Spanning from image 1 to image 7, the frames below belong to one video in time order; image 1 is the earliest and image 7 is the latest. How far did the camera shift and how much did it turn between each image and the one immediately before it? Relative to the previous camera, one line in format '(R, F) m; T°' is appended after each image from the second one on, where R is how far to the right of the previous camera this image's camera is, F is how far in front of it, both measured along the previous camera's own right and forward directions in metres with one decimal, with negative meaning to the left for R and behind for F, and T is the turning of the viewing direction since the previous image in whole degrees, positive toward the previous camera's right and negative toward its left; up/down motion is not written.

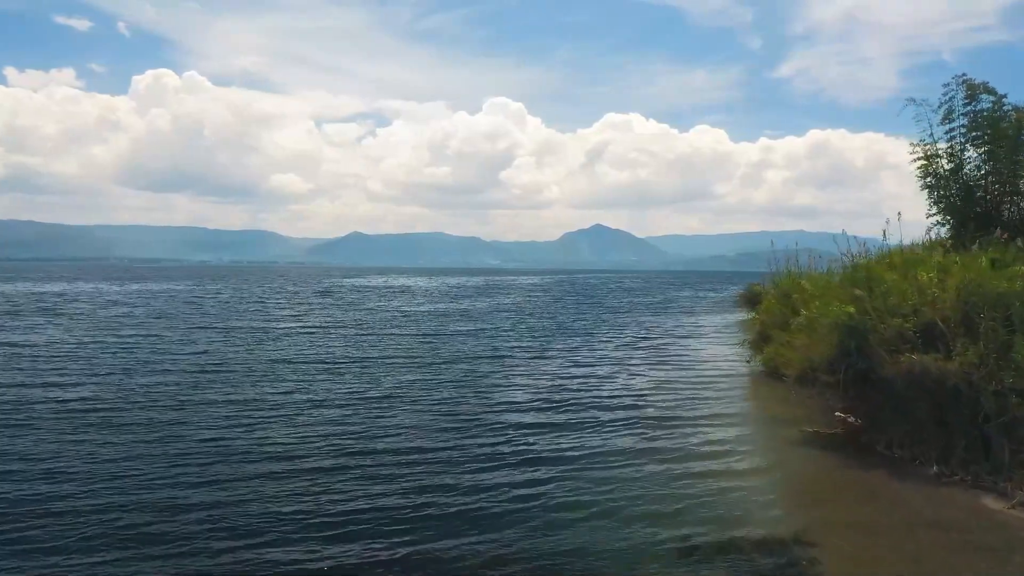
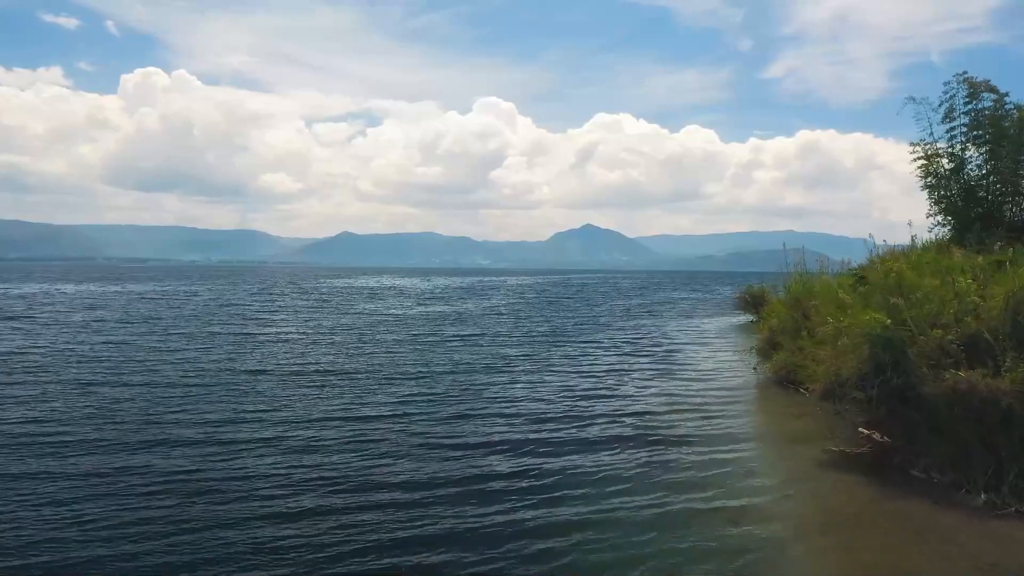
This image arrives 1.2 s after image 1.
(-0.2, +1.0) m; +1°
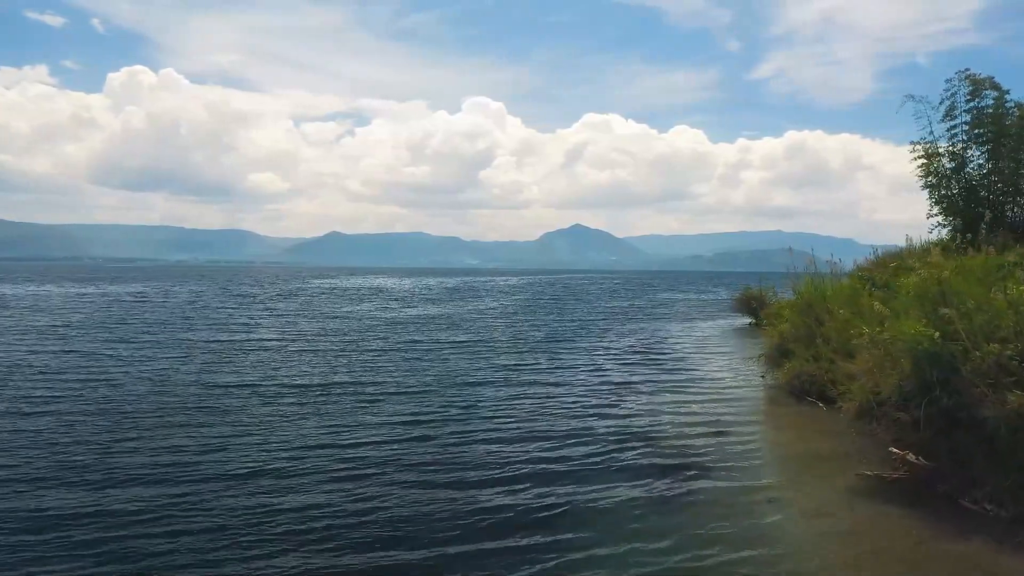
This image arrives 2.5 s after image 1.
(-0.2, +1.1) m; +1°
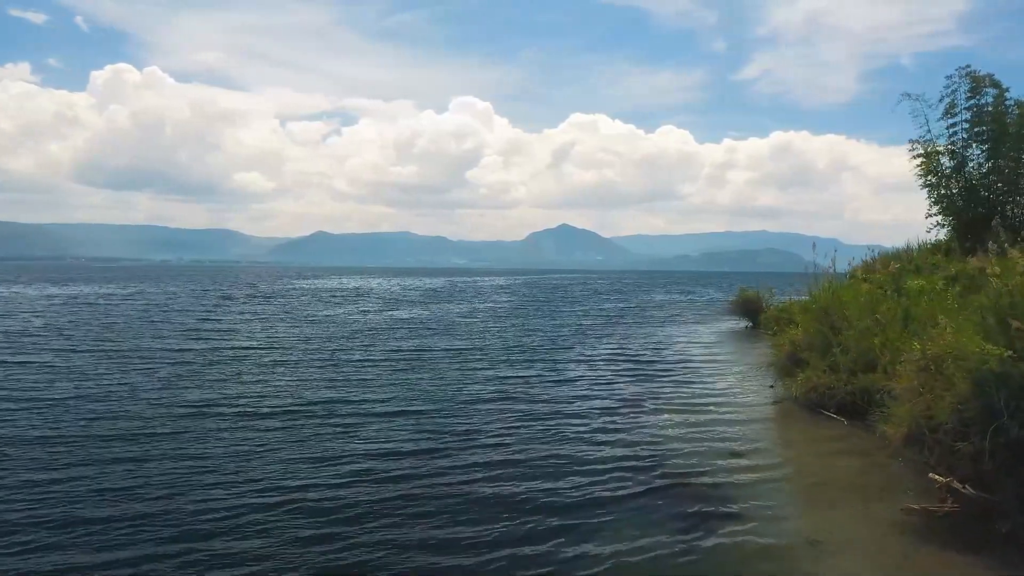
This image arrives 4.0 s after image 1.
(-0.2, +1.2) m; +1°
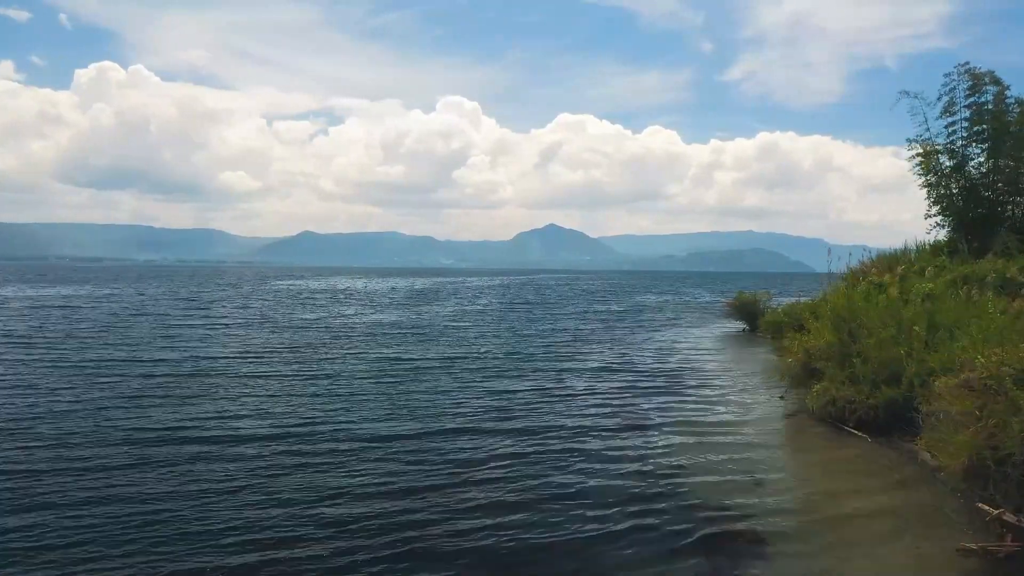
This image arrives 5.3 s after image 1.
(-0.2, +1.2) m; +1°
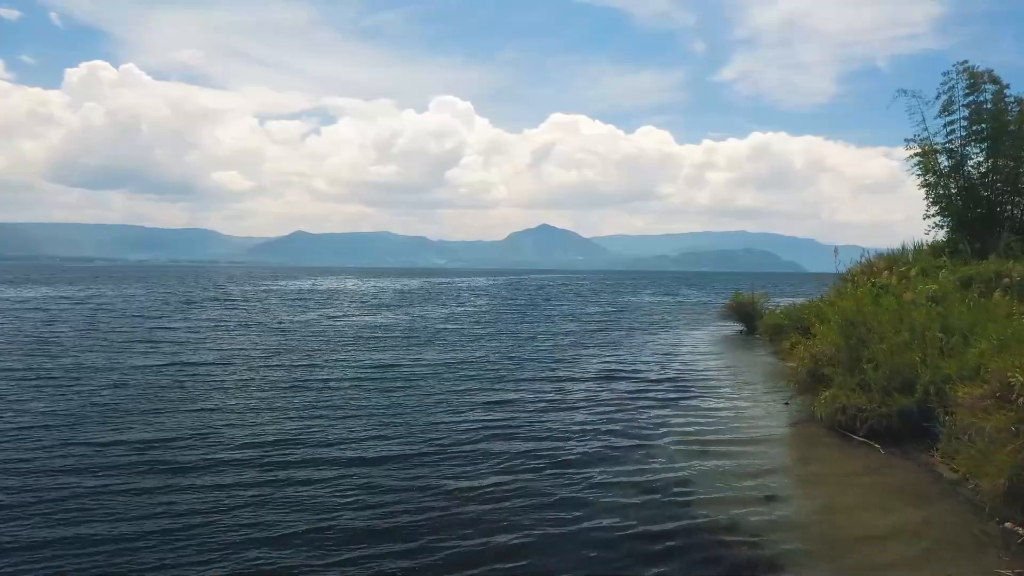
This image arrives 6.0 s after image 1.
(0.0, +0.6) m; +1°
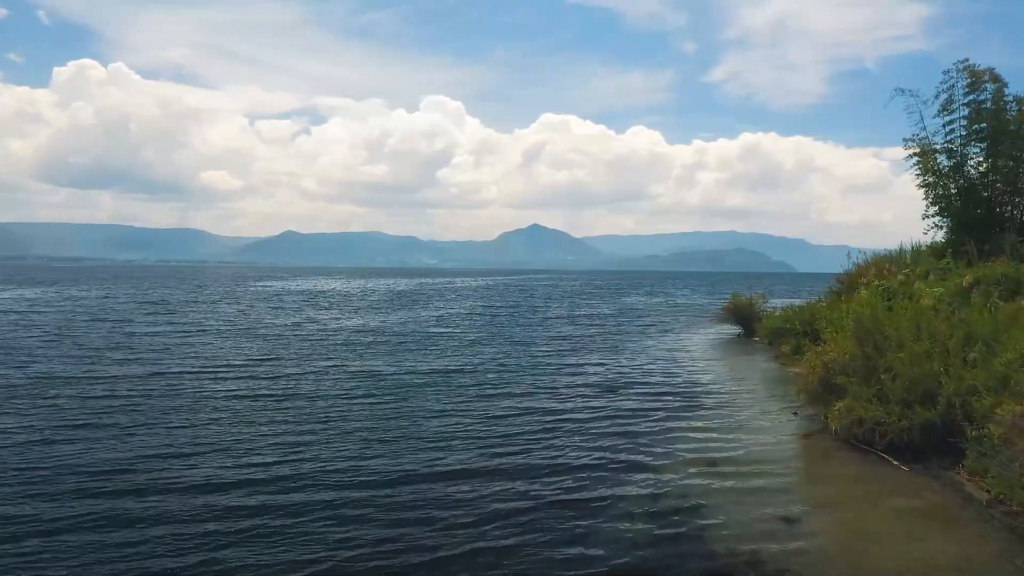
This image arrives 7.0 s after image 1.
(-0.1, +0.8) m; +1°
